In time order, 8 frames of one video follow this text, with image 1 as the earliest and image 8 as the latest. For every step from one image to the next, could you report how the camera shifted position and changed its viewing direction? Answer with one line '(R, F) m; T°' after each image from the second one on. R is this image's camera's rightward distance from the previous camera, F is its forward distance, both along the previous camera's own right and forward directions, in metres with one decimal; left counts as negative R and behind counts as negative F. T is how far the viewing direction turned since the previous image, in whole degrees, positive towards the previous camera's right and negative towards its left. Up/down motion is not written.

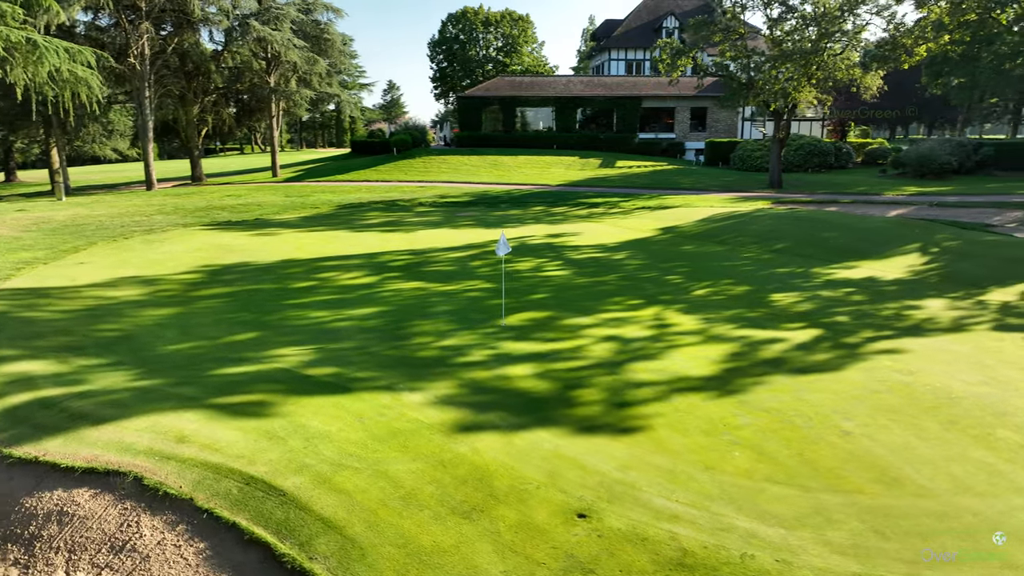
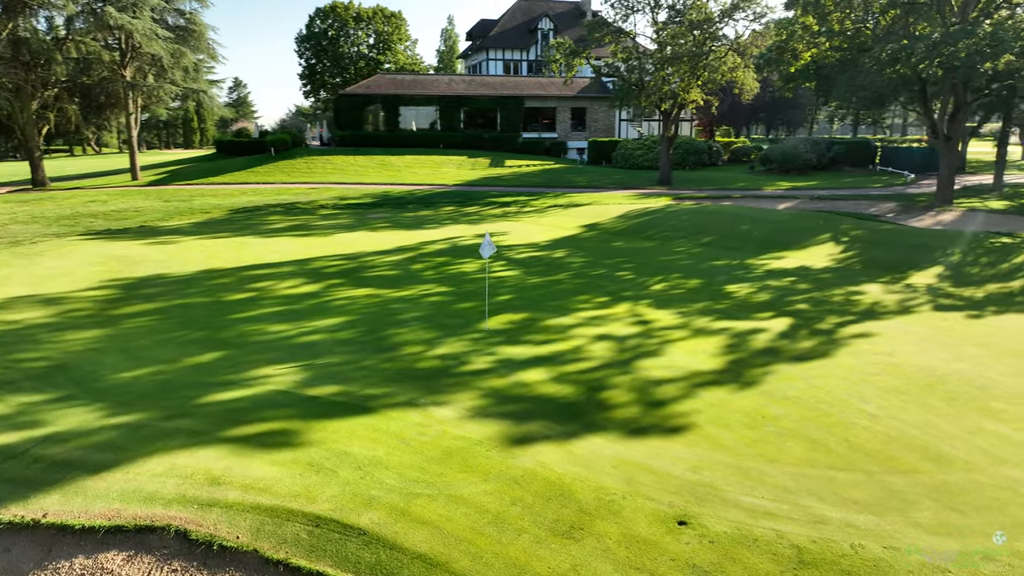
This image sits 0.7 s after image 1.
(-1.5, +0.5) m; +11°
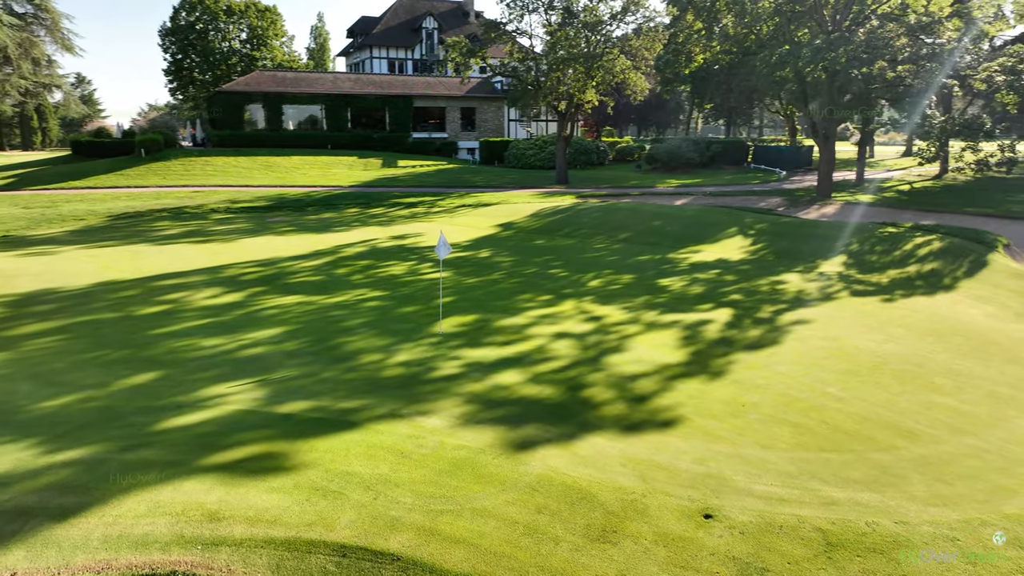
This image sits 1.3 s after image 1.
(-0.9, +0.3) m; +10°
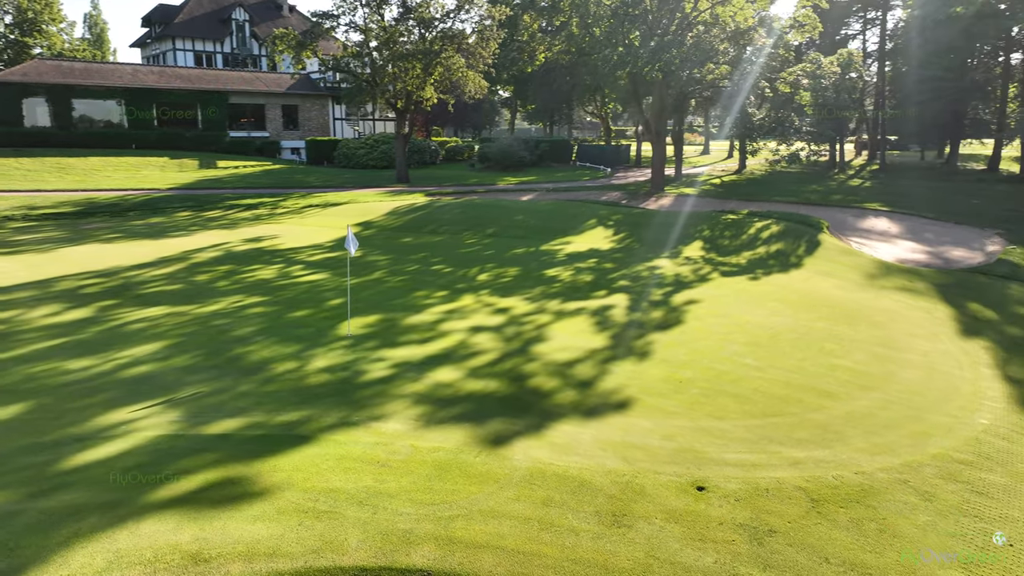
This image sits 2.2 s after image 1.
(-1.1, +0.4) m; +15°
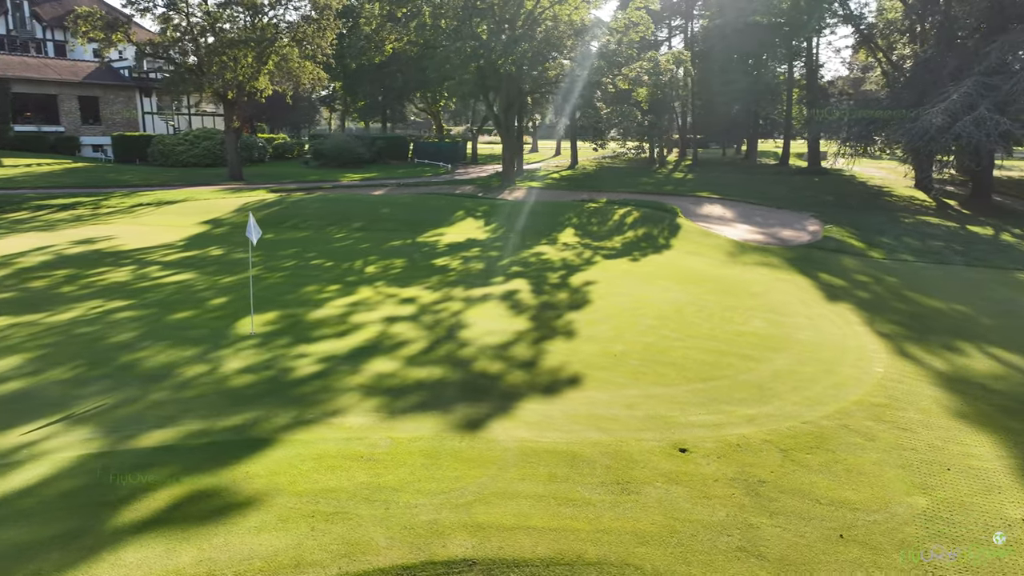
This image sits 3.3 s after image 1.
(-1.0, +0.3) m; +14°
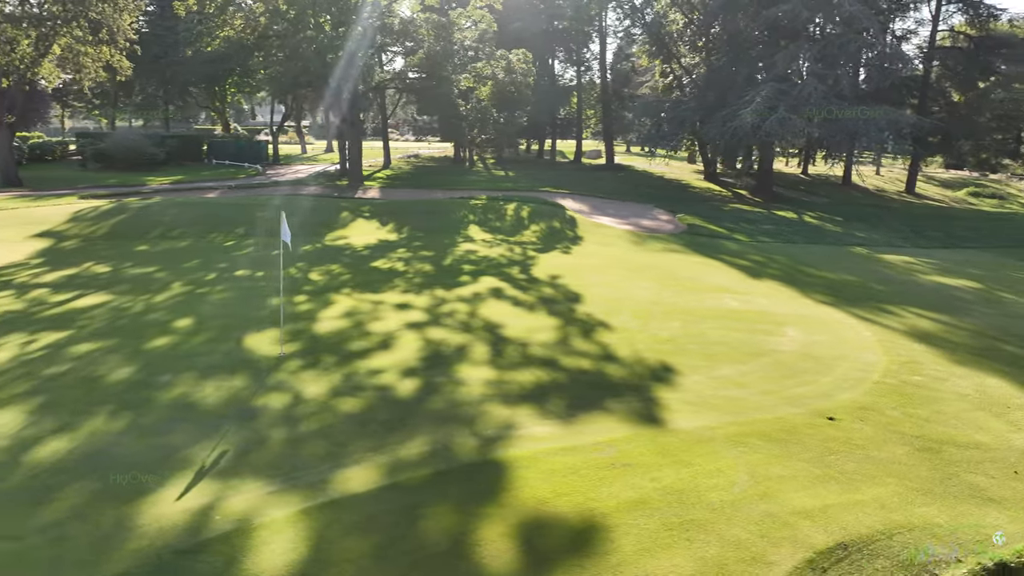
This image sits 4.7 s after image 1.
(-2.6, +0.7) m; +18°
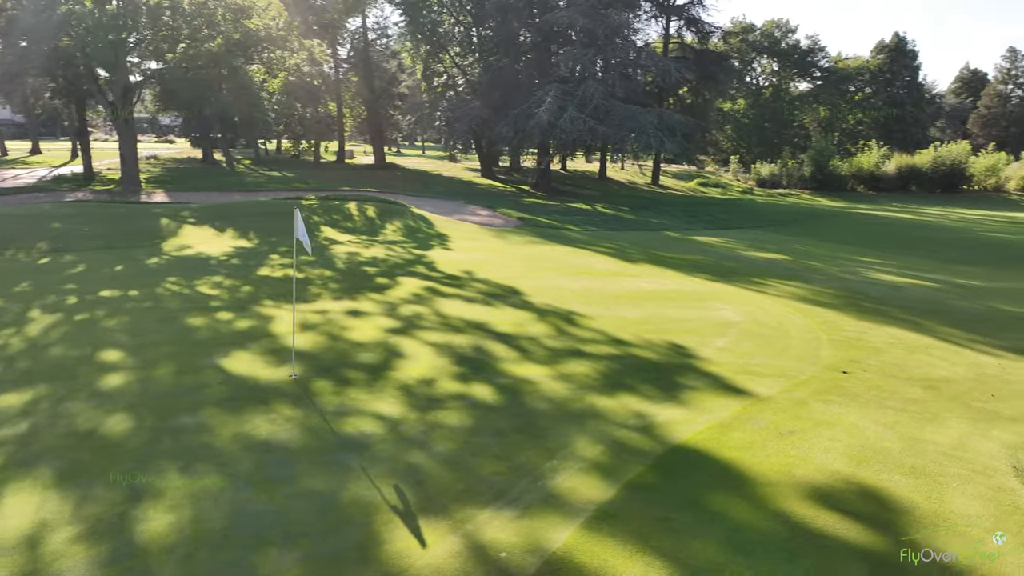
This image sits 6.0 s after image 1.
(-2.3, +0.7) m; +21°
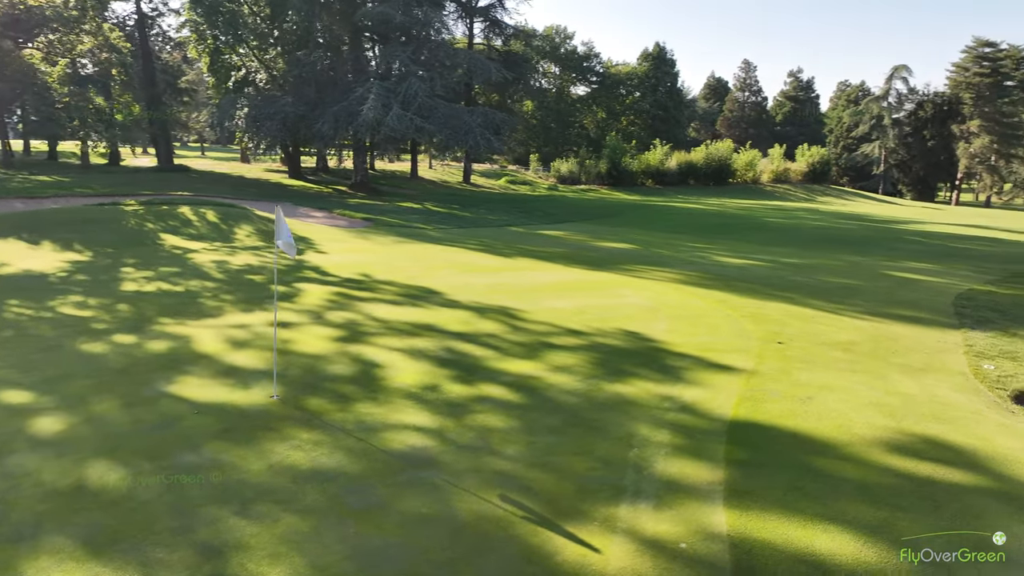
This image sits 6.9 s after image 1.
(-1.5, +0.4) m; +17°
